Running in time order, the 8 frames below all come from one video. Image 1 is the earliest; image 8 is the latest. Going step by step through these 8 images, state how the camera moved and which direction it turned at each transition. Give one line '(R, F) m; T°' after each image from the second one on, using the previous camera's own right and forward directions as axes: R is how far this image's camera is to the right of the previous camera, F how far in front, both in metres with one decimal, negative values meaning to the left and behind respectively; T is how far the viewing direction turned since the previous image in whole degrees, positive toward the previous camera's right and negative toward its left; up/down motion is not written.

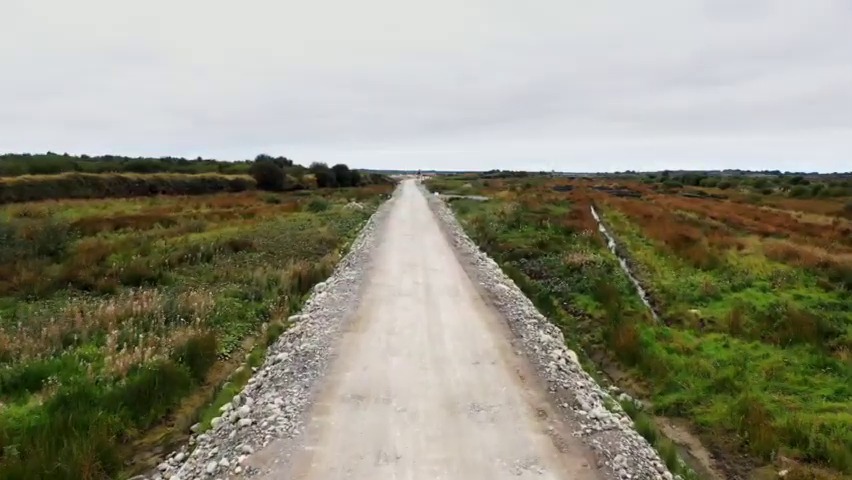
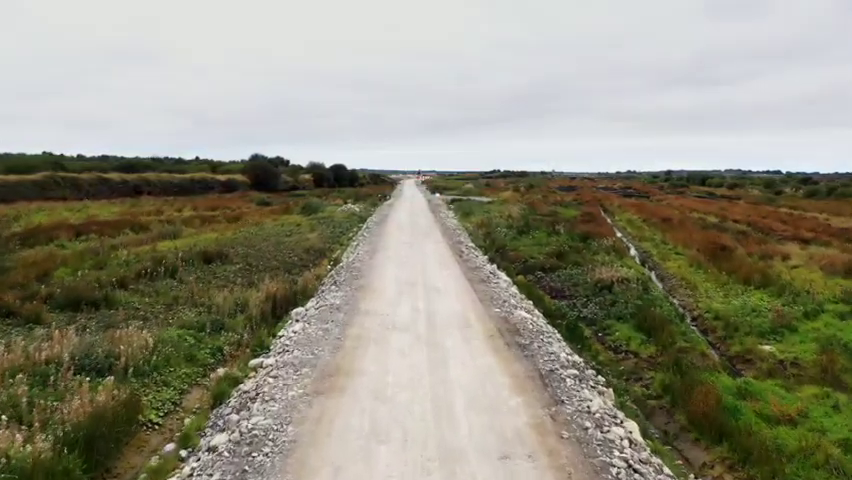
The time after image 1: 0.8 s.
(0.0, +3.2) m; 0°
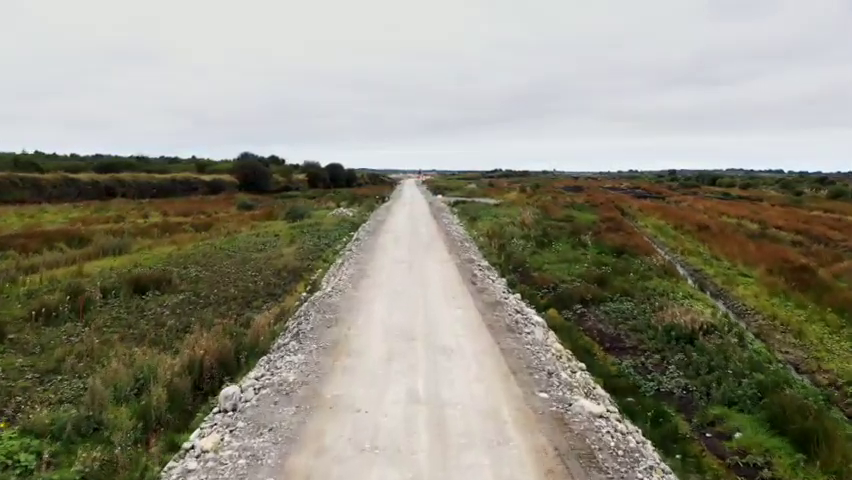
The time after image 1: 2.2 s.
(0.0, +5.1) m; 0°
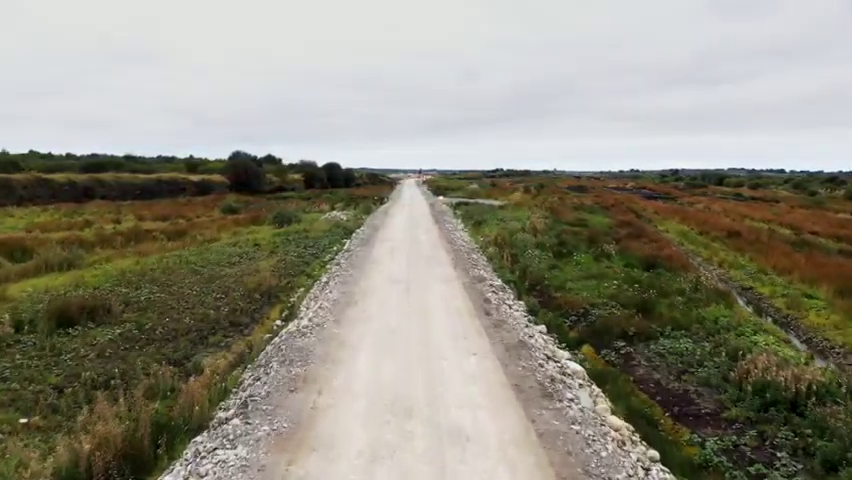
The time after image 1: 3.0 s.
(0.0, +3.4) m; 0°
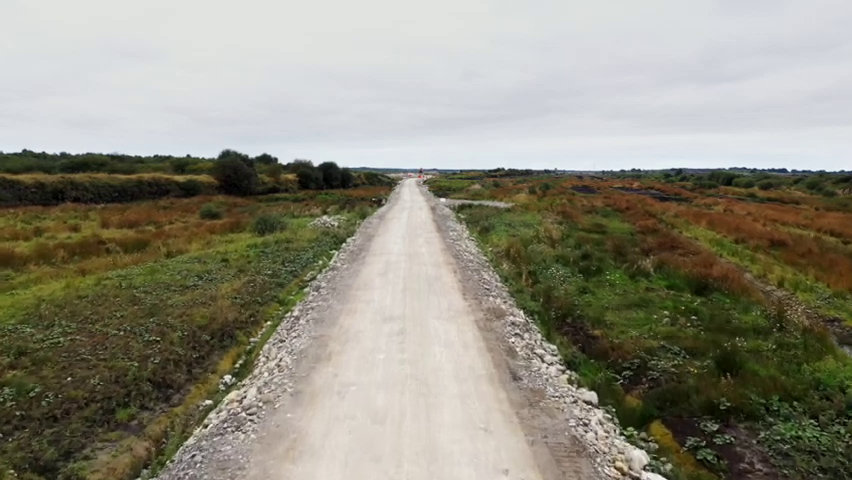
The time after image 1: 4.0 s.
(0.0, +4.0) m; 0°
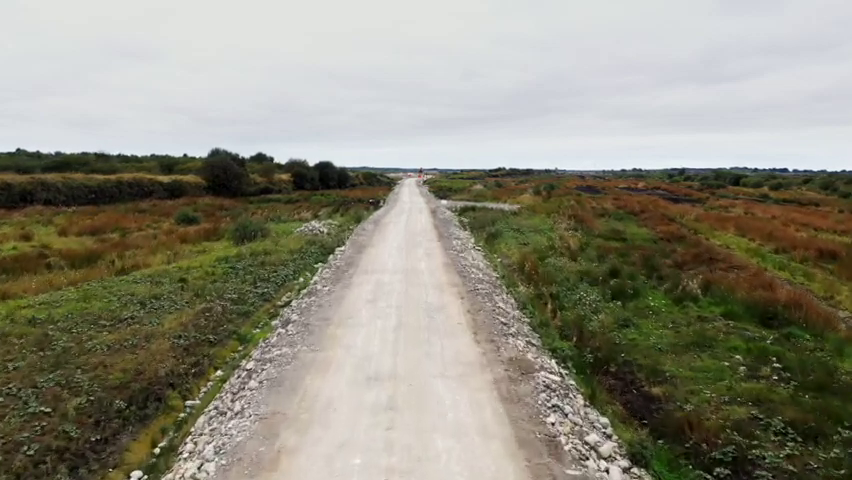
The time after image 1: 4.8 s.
(0.0, +3.5) m; 0°
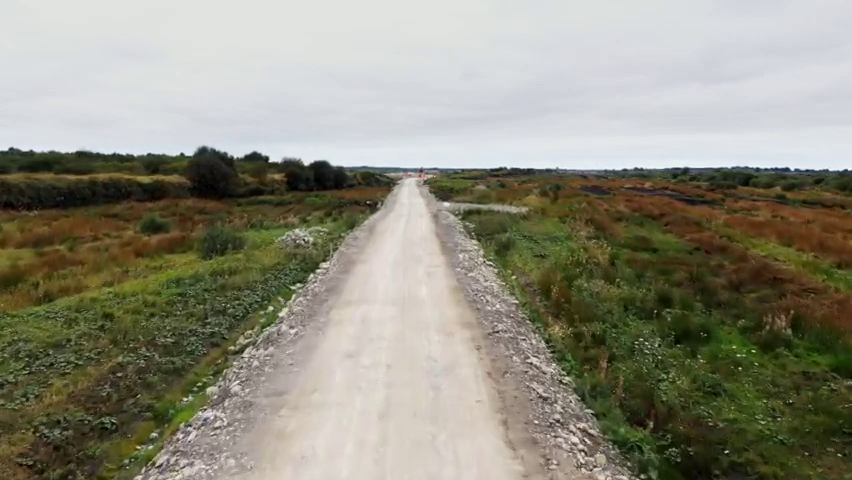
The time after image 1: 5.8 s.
(0.0, +4.1) m; 0°
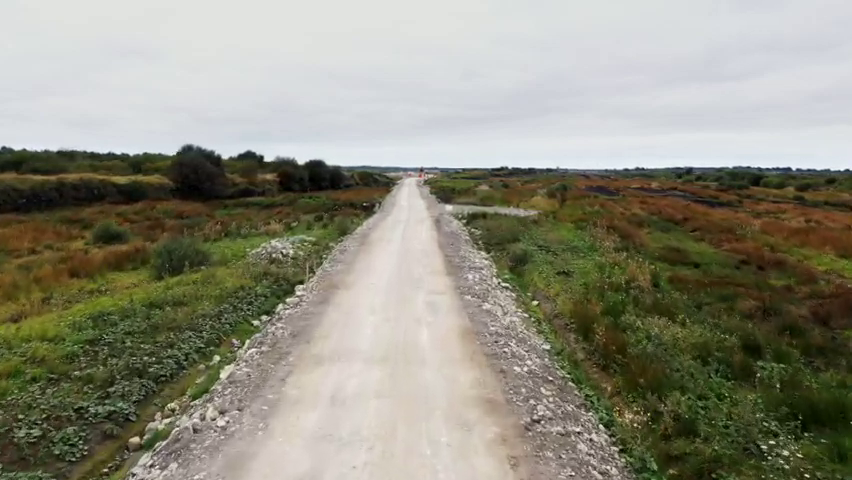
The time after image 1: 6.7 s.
(0.0, +4.1) m; 0°
